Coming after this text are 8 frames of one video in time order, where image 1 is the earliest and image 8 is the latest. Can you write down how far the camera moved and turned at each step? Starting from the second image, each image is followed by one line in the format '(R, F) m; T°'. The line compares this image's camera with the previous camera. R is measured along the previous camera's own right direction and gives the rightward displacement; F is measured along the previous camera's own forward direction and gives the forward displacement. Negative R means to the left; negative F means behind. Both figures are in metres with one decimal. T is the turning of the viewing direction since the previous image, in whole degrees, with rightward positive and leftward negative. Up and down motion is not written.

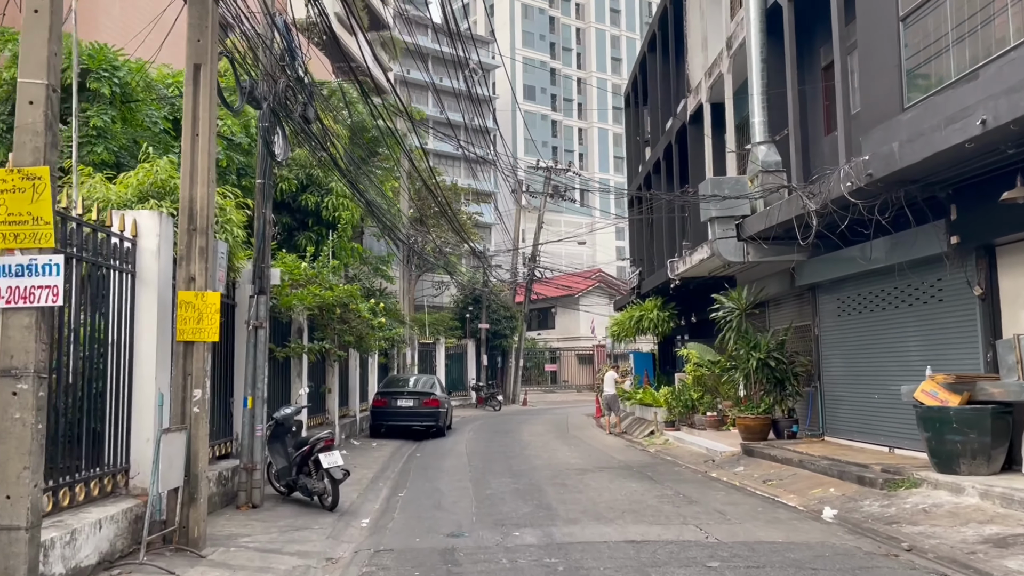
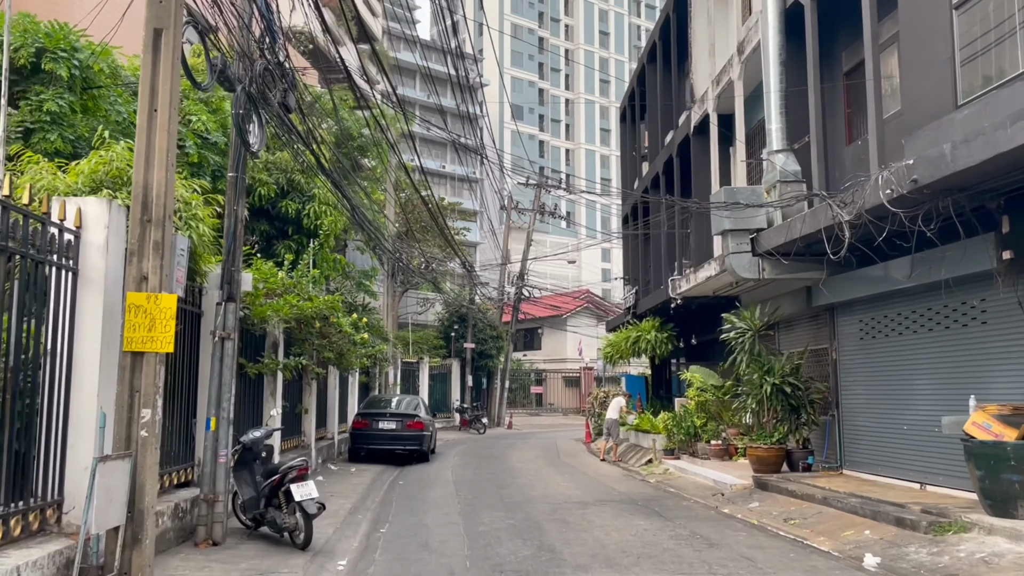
(-0.2, +1.0) m; +1°
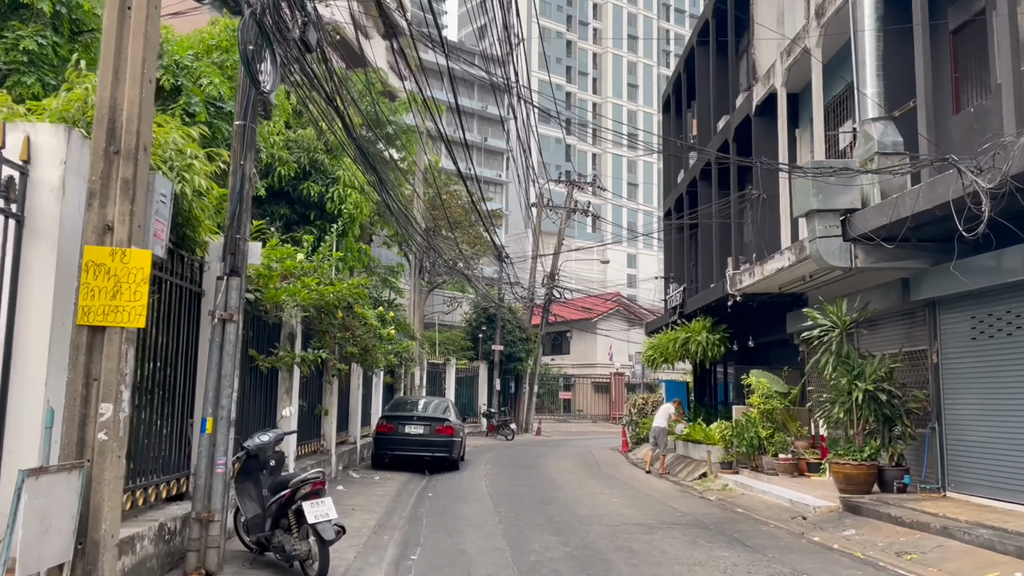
(-0.3, +1.5) m; -1°
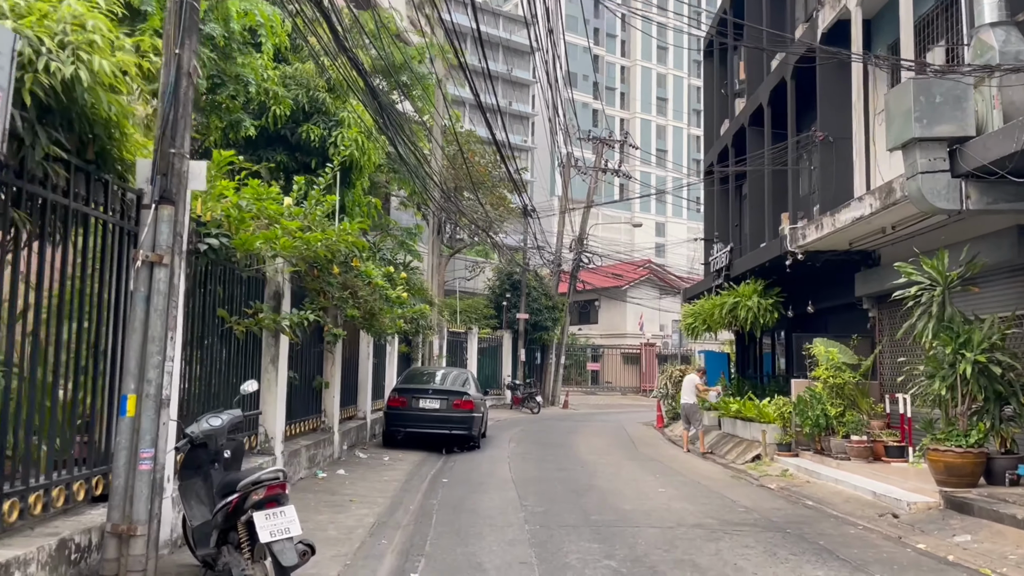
(0.0, +1.8) m; -2°
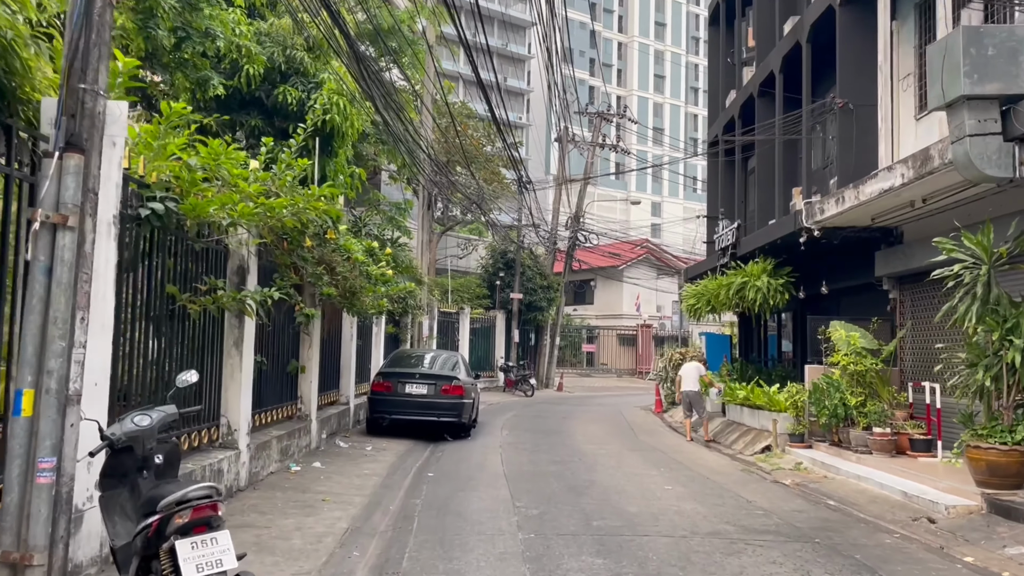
(0.0, +0.9) m; 0°
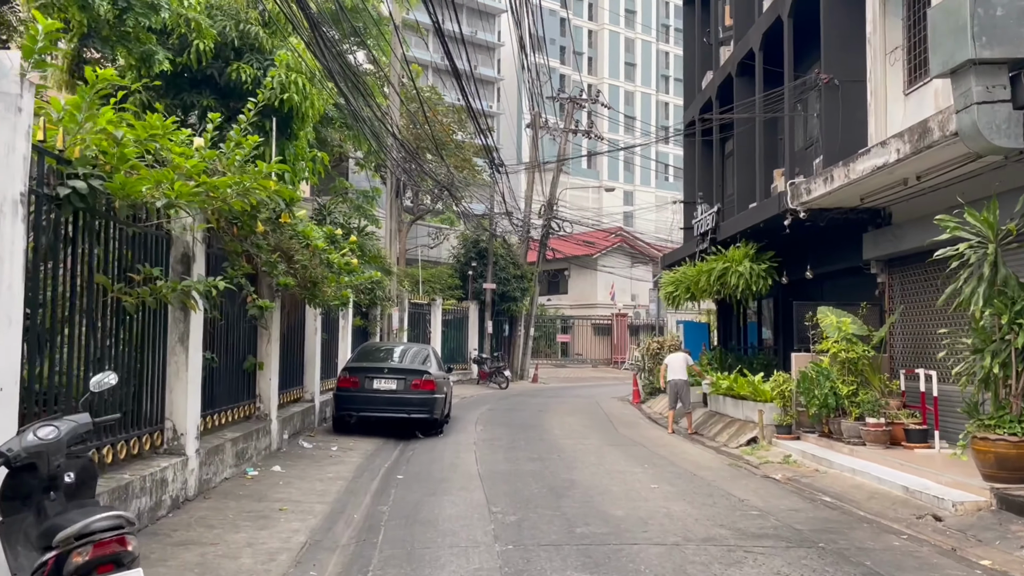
(0.0, +0.6) m; +2°
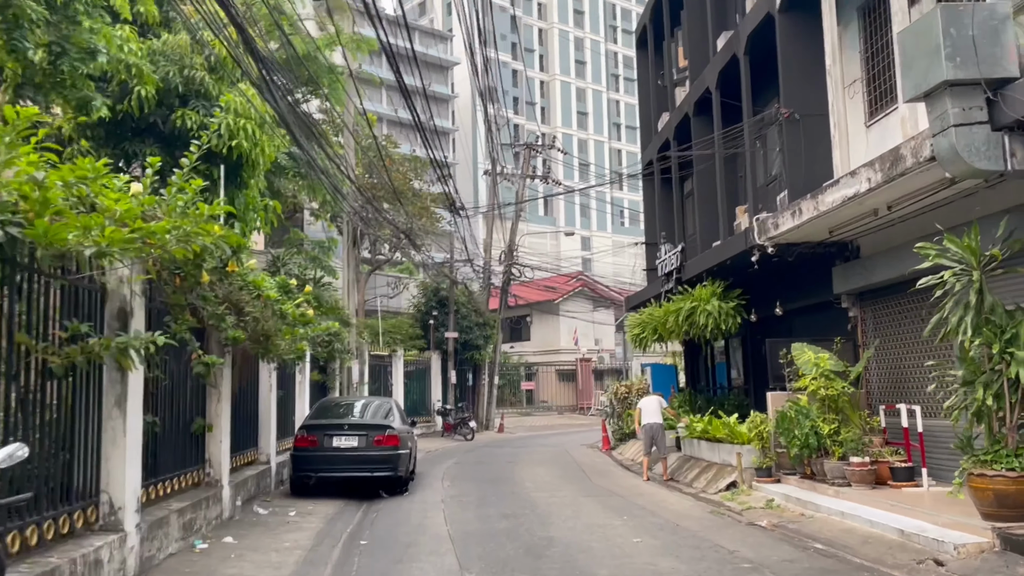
(-0.1, +0.5) m; +3°
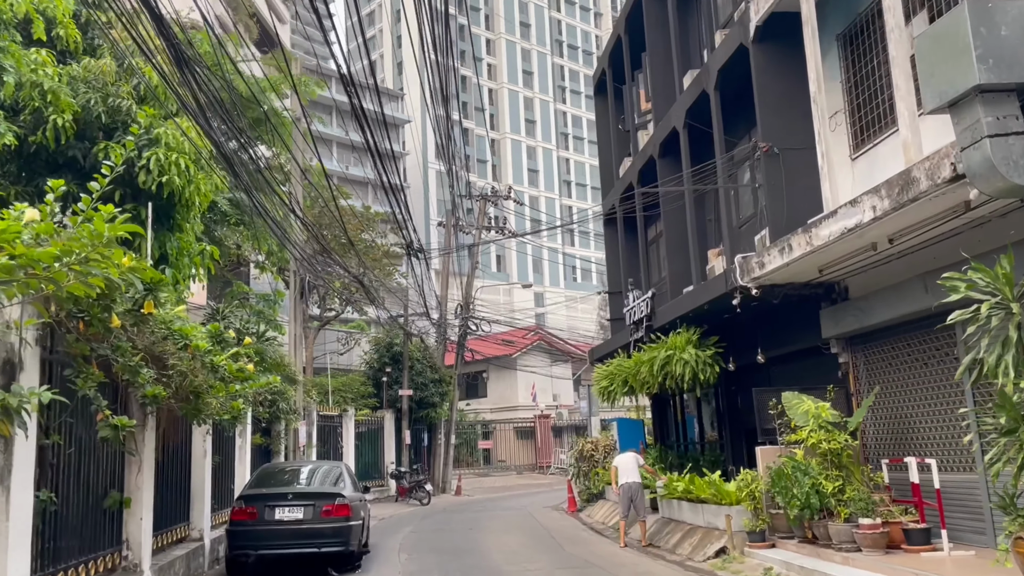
(-0.1, +1.0) m; +3°
